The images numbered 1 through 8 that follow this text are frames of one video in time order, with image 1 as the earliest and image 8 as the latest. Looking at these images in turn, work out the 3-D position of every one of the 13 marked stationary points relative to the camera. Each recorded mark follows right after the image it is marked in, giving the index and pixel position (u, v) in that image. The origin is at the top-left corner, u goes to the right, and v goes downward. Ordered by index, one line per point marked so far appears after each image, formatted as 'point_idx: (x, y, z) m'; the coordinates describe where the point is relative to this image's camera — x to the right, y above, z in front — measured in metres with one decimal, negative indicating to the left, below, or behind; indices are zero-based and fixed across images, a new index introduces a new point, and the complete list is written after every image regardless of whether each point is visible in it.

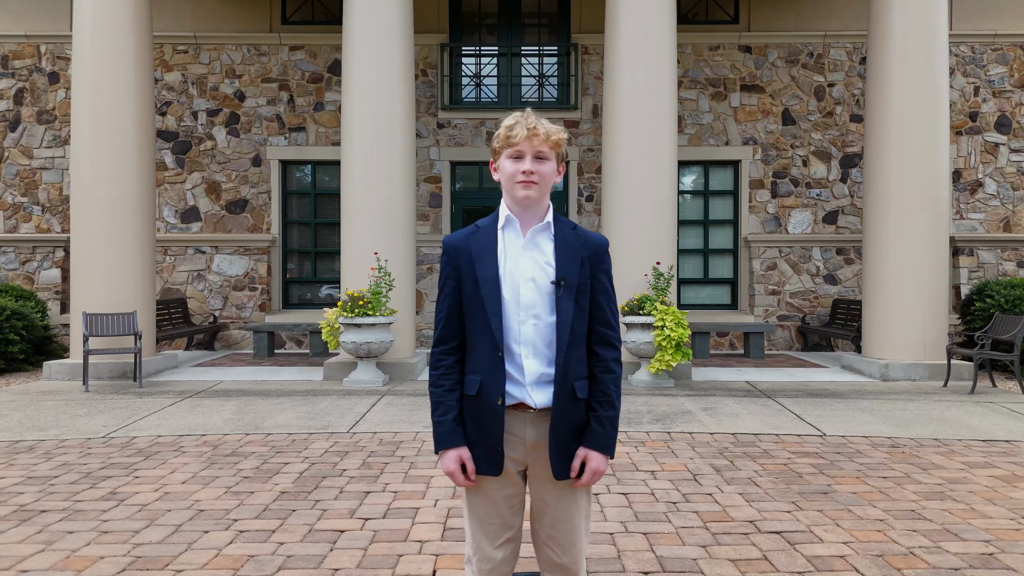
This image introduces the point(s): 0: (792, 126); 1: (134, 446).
0: (+2.6, +1.5, +10.0) m
1: (-1.6, -0.7, +4.4) m
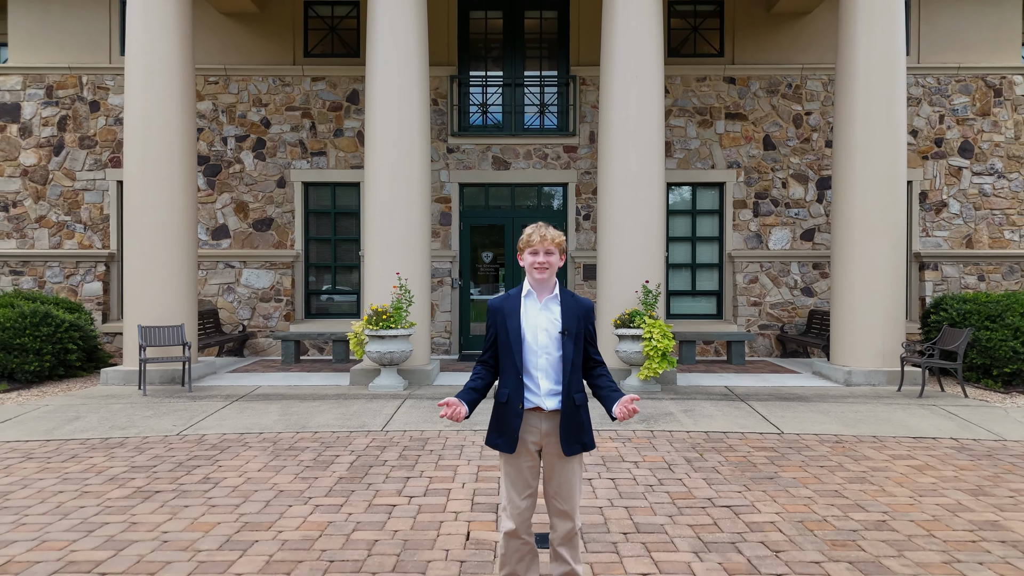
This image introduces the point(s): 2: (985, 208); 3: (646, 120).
0: (+2.7, +1.4, +10.9) m
1: (-1.5, -0.8, +5.4) m
2: (+4.8, +0.8, +10.9) m
3: (+1.1, +1.3, +8.4) m
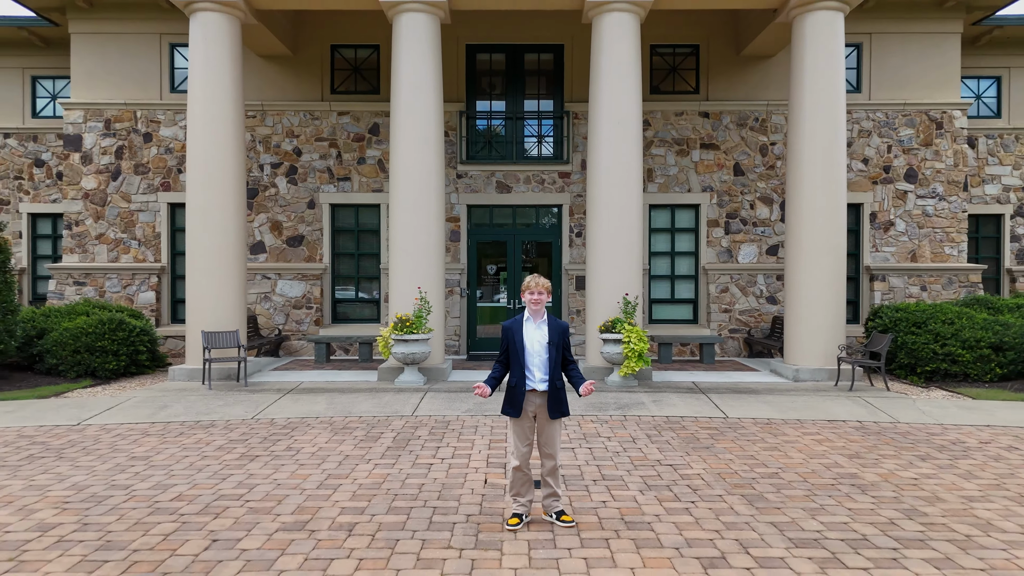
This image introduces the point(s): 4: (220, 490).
0: (+2.7, +1.3, +12.5) m
1: (-1.5, -0.9, +6.9) m
2: (+4.8, +0.7, +12.4) m
3: (+1.1, +1.2, +10.0) m
4: (-1.3, -0.9, +4.8) m
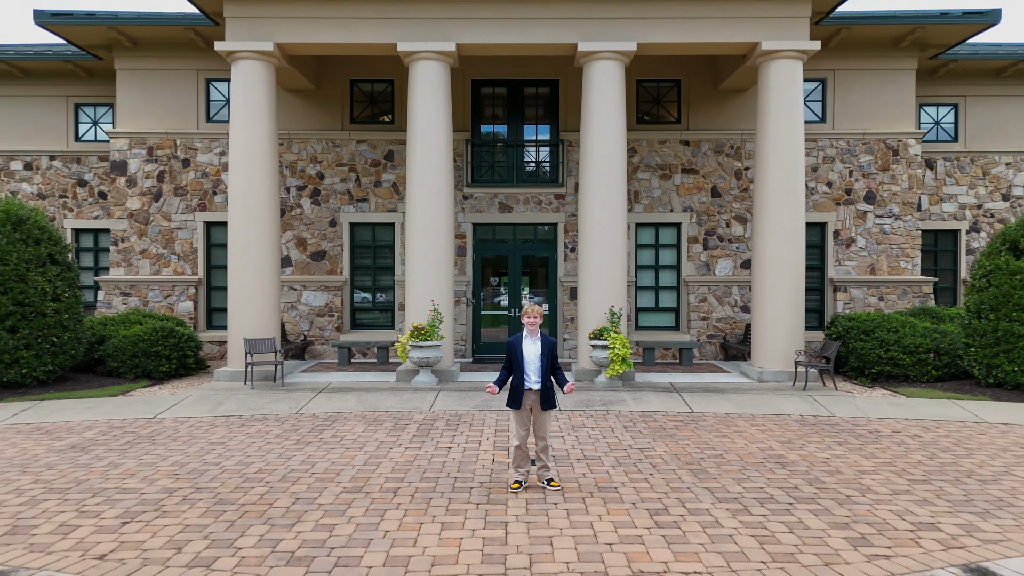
0: (+2.7, +1.2, +13.9) m
1: (-1.5, -1.0, +8.3) m
2: (+4.9, +0.6, +13.9) m
3: (+1.1, +1.1, +11.4) m
4: (-1.3, -1.1, +6.3) m
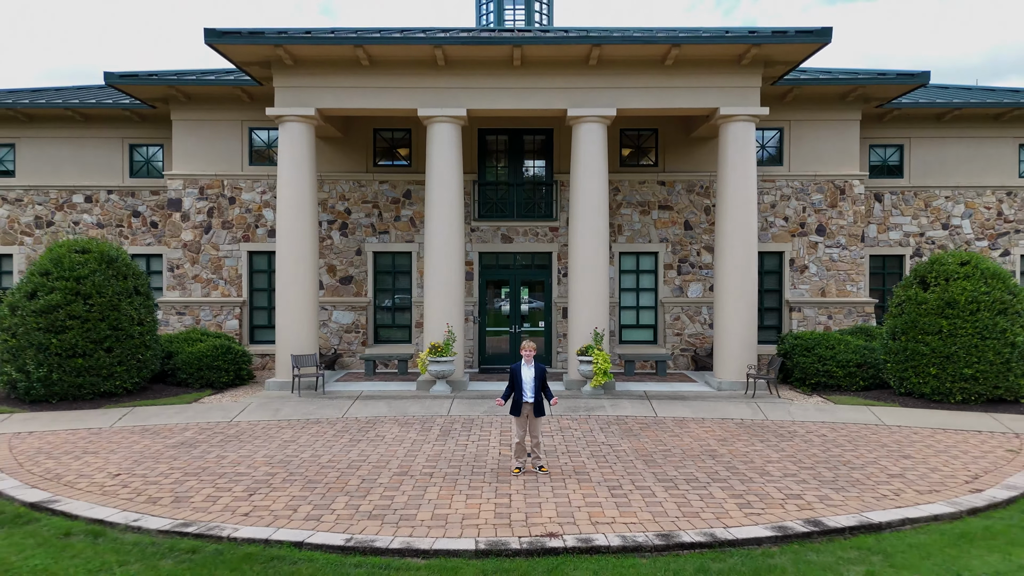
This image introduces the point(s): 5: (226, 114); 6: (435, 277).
0: (+2.7, +0.9, +16.2) m
1: (-1.5, -1.3, +10.6) m
2: (+4.9, +0.3, +16.1) m
3: (+1.1, +0.8, +13.7) m
4: (-1.3, -1.4, +8.5) m
5: (-4.3, +2.7, +16.2) m
6: (-1.0, +0.1, +13.7) m
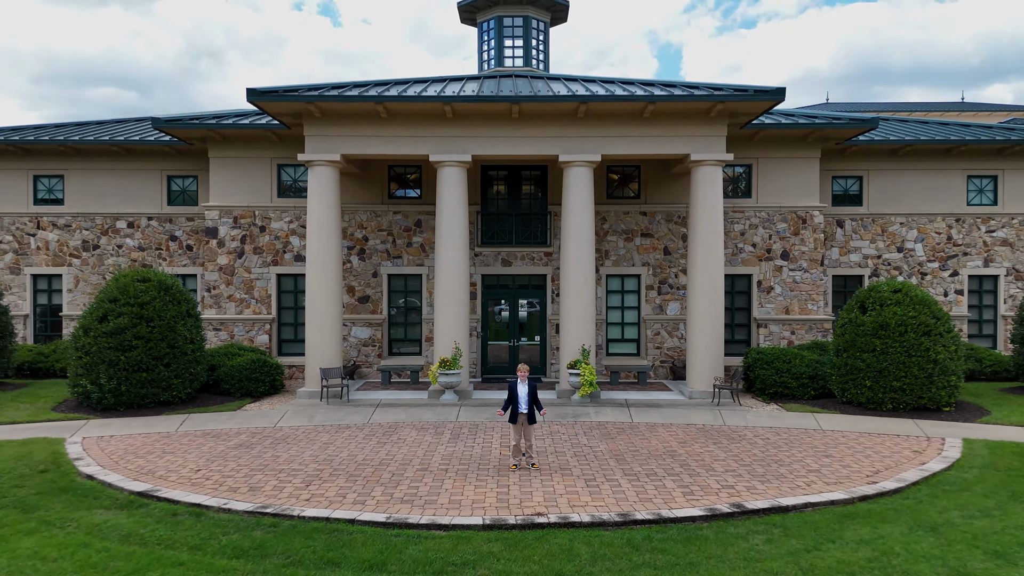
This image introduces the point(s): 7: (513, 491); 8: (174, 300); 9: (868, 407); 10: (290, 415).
0: (+2.7, +0.5, +18.2) m
1: (-1.5, -1.7, +12.7) m
2: (+4.8, 0.0, +18.2) m
3: (+1.1, +0.5, +15.7) m
4: (-1.3, -1.7, +10.6) m
5: (-4.4, +2.3, +18.3) m
6: (-1.0, -0.2, +15.8) m
7: (0.0, -1.7, +9.0) m
8: (-4.6, -0.2, +14.6) m
9: (+4.7, -1.6, +14.1) m
10: (-2.9, -1.6, +13.8) m
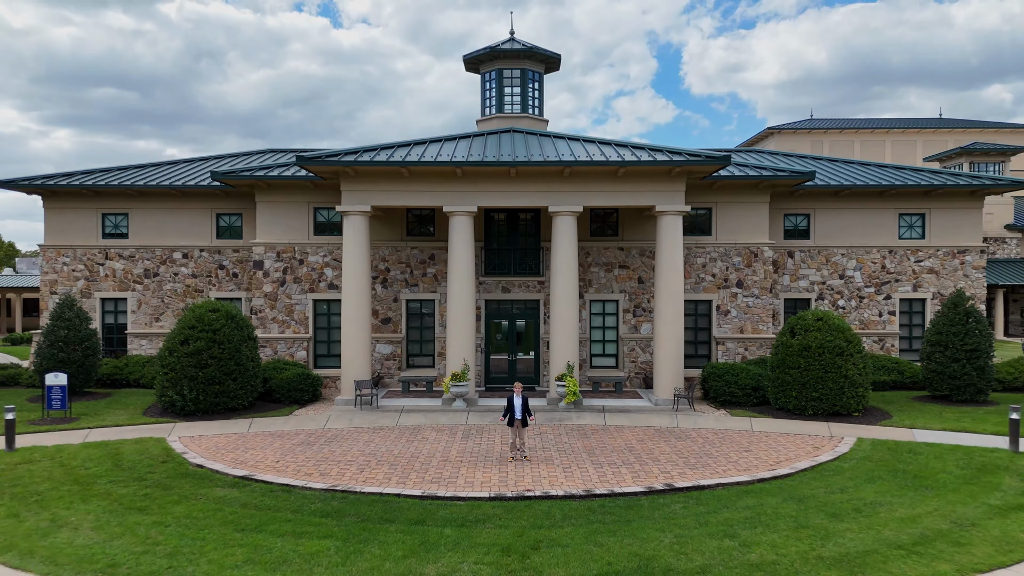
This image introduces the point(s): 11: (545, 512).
0: (+2.7, +0.1, +21.7) m
1: (-1.5, -2.1, +16.1) m
2: (+4.8, -0.5, +21.7) m
3: (+1.1, 0.0, +19.2) m
4: (-1.3, -2.2, +14.1) m
5: (-4.4, +1.9, +21.8) m
6: (-1.0, -0.7, +19.3) m
7: (0.0, -2.2, +12.5) m
8: (-4.7, -0.7, +18.1) m
9: (+4.7, -2.0, +17.5) m
10: (-2.9, -2.1, +17.3) m
11: (+0.3, -2.2, +10.7) m
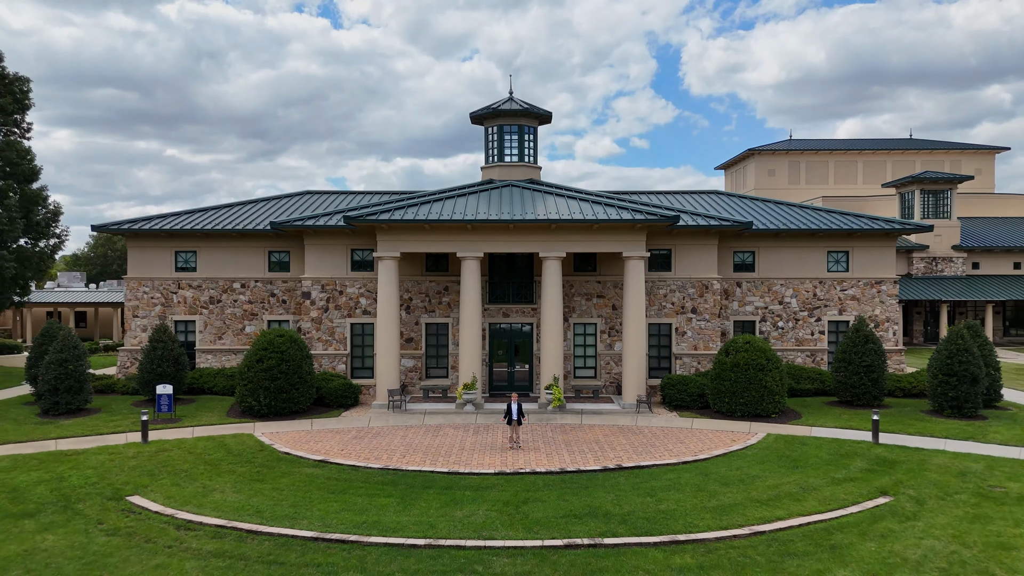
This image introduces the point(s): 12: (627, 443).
0: (+2.6, -0.6, +27.0) m
1: (-1.6, -2.8, +21.4) m
2: (+4.8, -1.2, +26.9) m
3: (+1.0, -0.7, +24.5) m
4: (-1.4, -2.8, +19.3) m
5: (-4.4, +1.2, +27.0) m
6: (-1.1, -1.3, +24.5) m
7: (-0.1, -2.8, +17.7) m
8: (-4.7, -1.3, +23.3) m
9: (+4.6, -2.7, +22.8) m
10: (-2.9, -2.8, +22.5) m
11: (+0.3, -2.9, +16.0) m
12: (+2.1, -2.8, +19.2) m
